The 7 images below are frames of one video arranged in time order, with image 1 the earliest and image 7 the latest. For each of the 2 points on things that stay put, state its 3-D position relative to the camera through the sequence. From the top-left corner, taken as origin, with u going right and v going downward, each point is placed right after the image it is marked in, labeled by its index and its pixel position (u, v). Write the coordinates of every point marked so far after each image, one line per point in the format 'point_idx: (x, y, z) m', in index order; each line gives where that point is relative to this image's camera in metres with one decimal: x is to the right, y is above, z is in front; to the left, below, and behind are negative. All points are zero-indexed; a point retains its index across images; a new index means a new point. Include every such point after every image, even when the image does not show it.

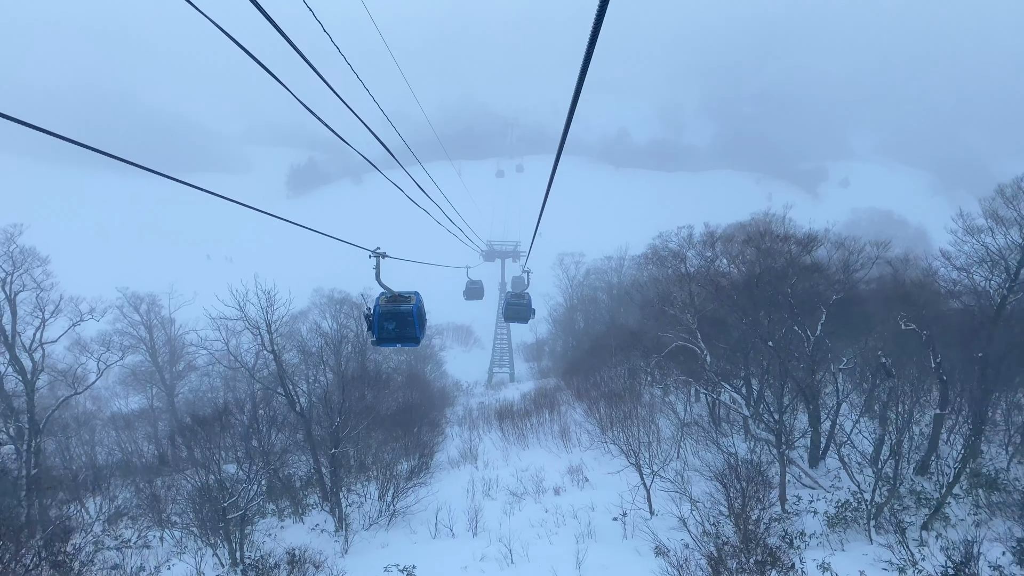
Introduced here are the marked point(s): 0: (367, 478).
0: (-5.2, -6.8, +19.0) m
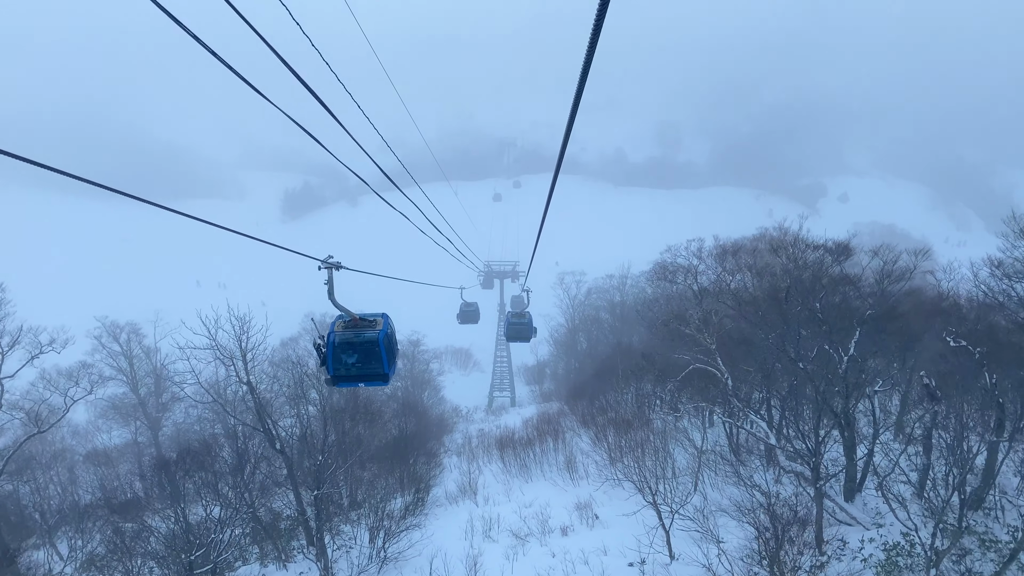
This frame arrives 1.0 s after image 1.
0: (-5.1, -7.6, +17.4) m
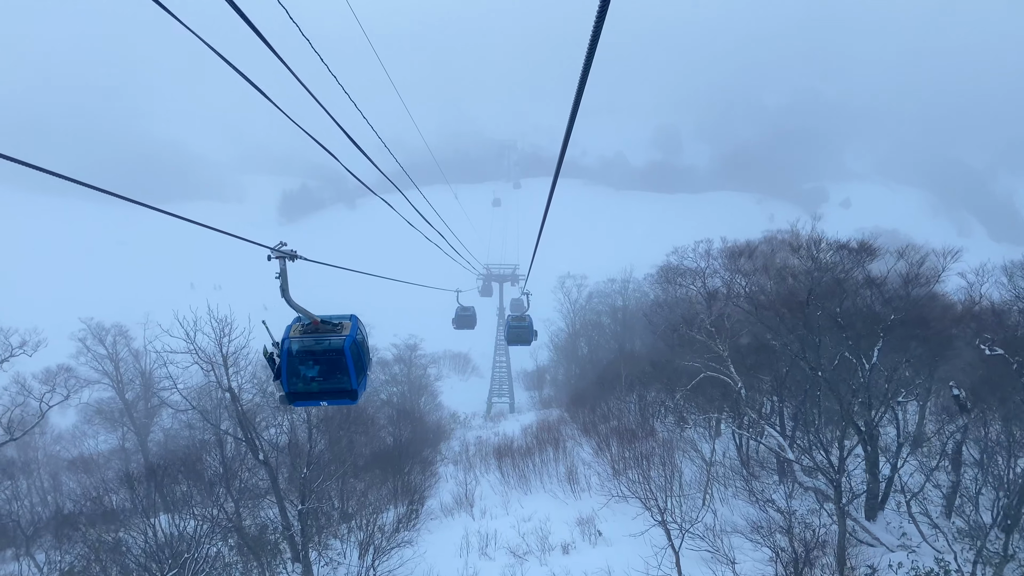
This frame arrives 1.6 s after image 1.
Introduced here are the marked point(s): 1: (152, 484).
0: (-5.2, -7.6, +16.4) m
1: (-13.3, -7.3, +19.2) m
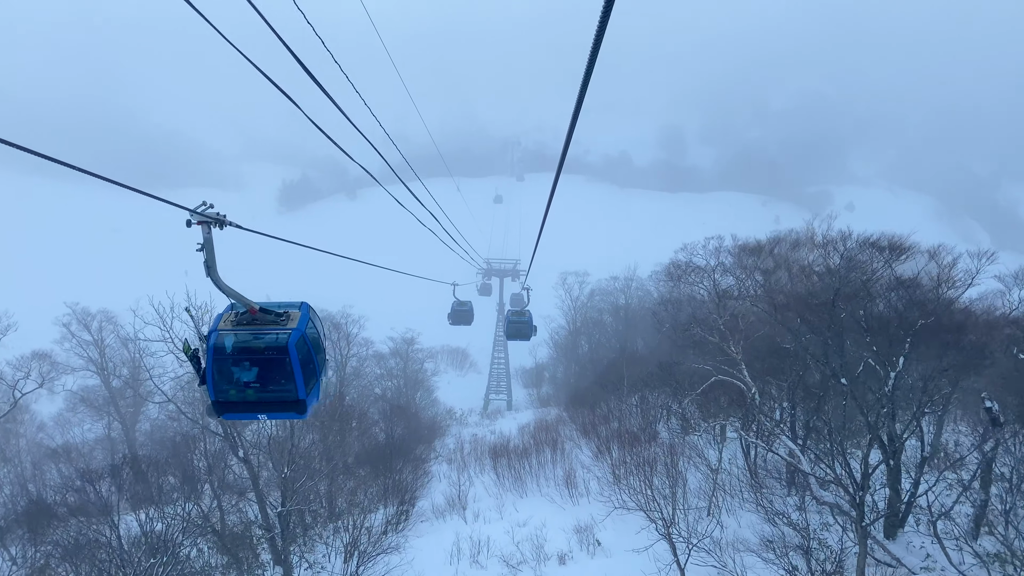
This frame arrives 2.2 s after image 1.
0: (-5.3, -7.3, +15.6) m
1: (-13.5, -6.7, +18.3) m
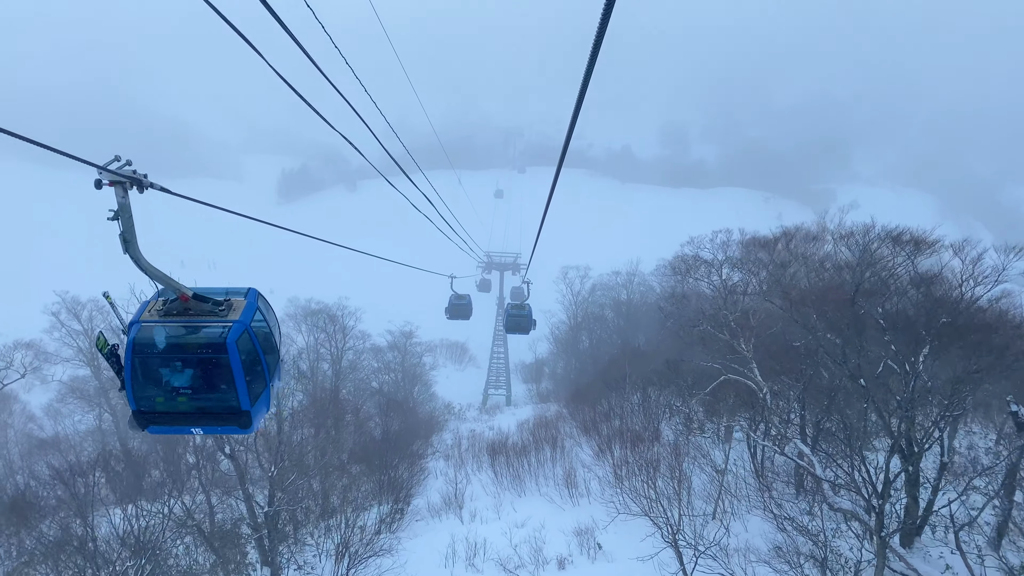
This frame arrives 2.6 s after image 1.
0: (-5.4, -7.0, +15.1) m
1: (-13.5, -6.3, +17.8) m
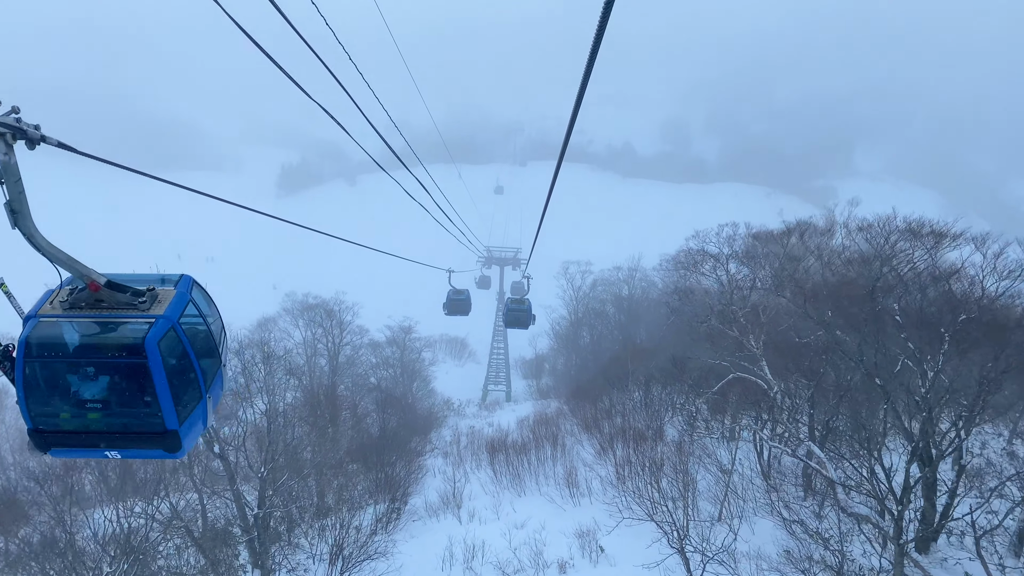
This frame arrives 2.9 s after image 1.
0: (-5.4, -6.8, +14.7) m
1: (-13.6, -6.1, +17.4) m
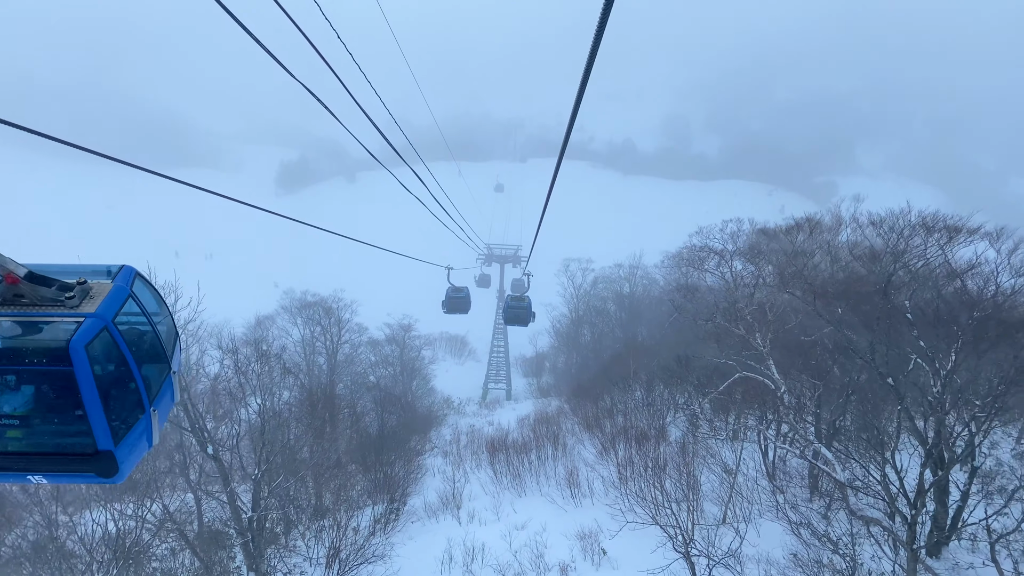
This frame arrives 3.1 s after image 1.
0: (-5.4, -6.8, +14.4) m
1: (-13.6, -6.0, +17.1) m
